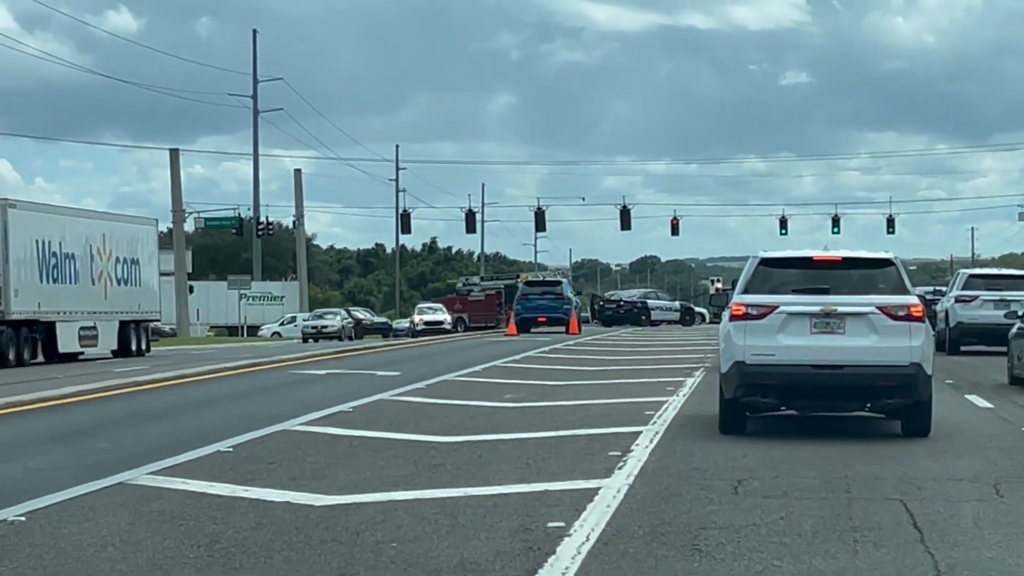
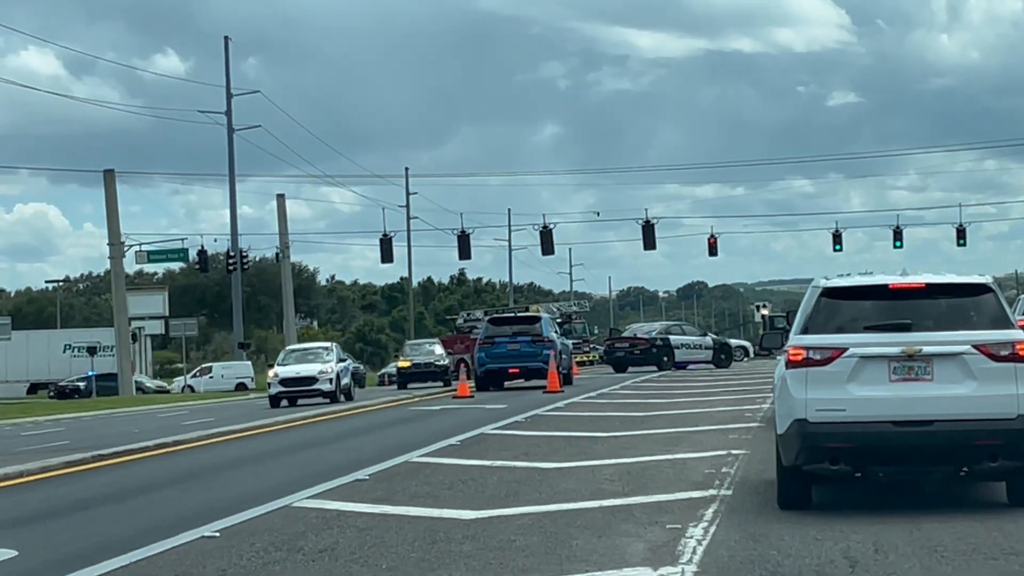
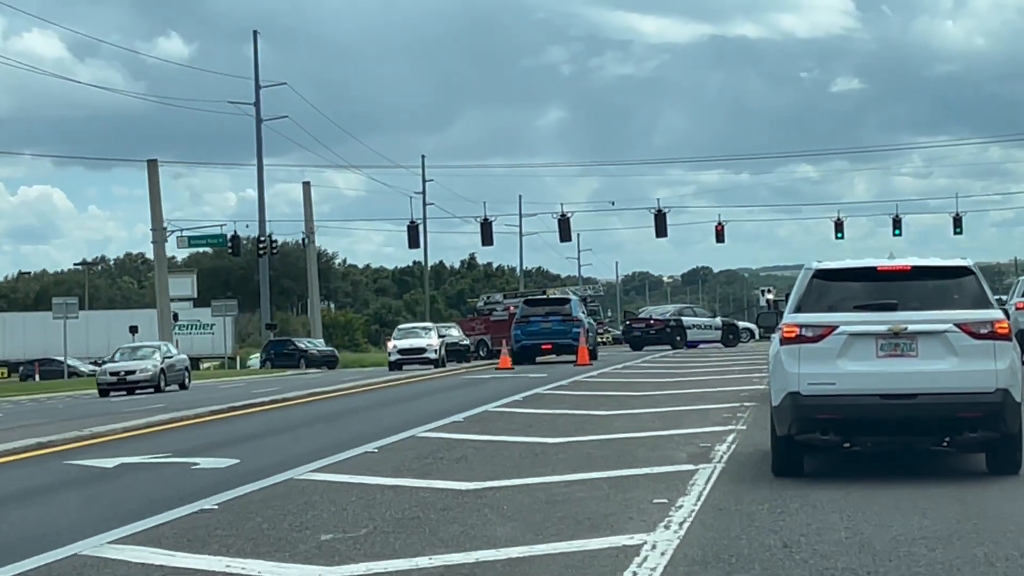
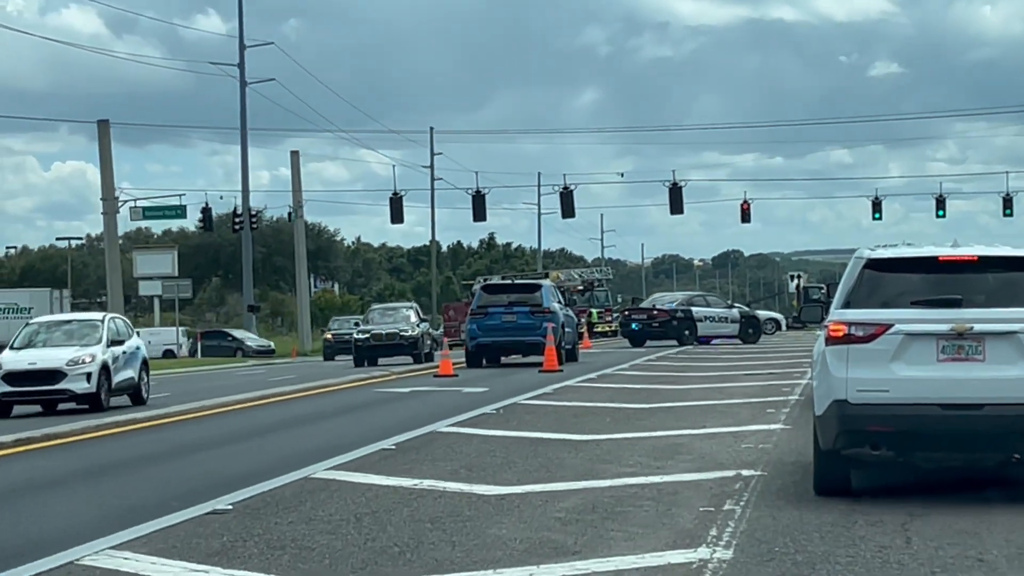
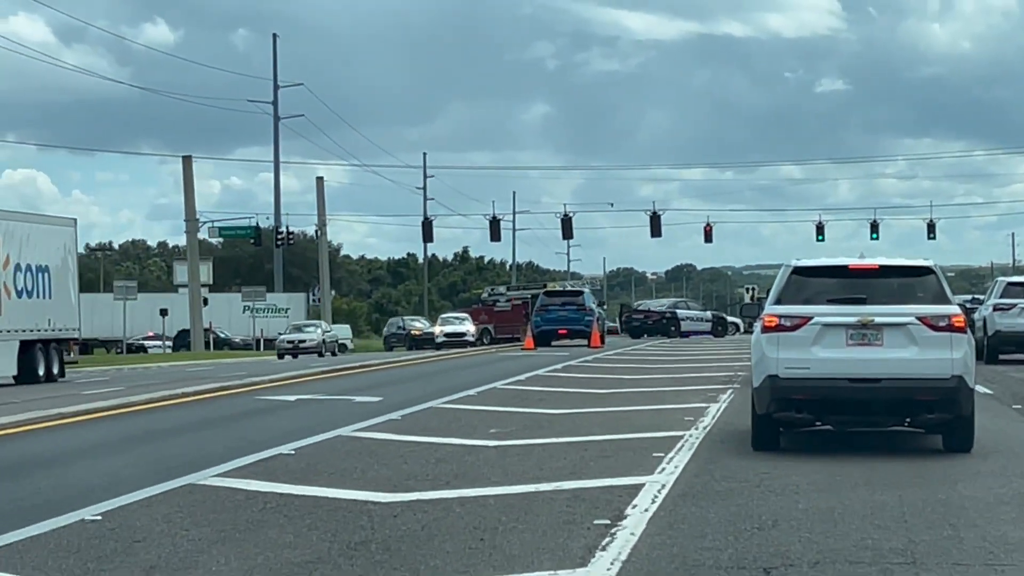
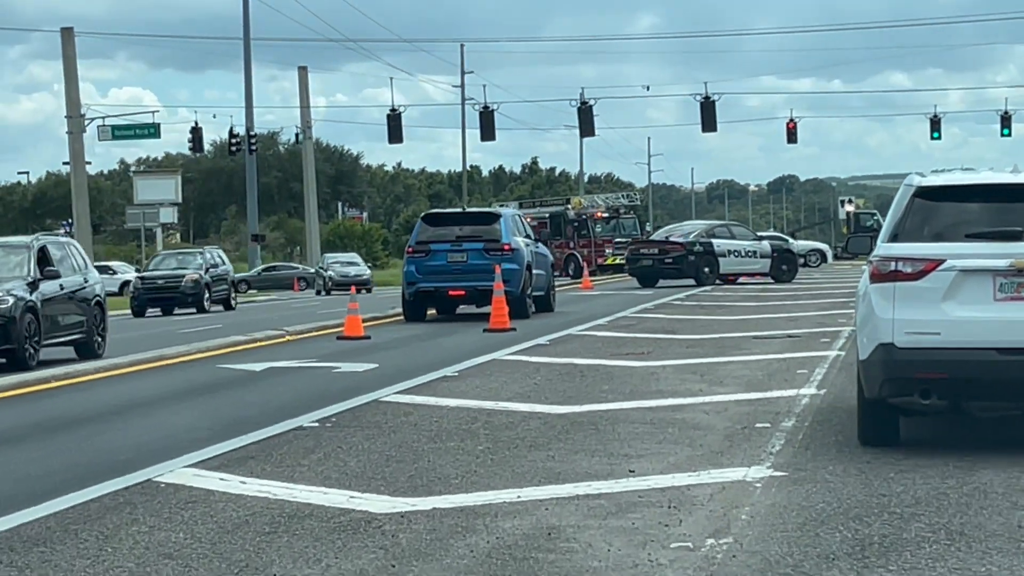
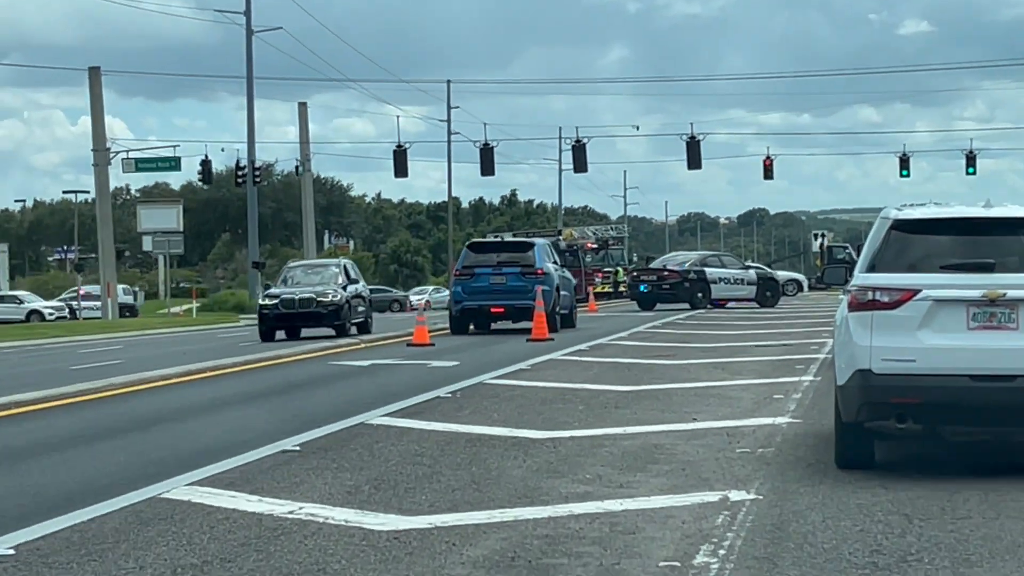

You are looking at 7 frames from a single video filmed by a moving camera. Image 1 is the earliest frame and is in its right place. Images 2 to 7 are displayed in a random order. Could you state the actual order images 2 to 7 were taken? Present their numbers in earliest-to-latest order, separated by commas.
5, 3, 2, 4, 7, 6
